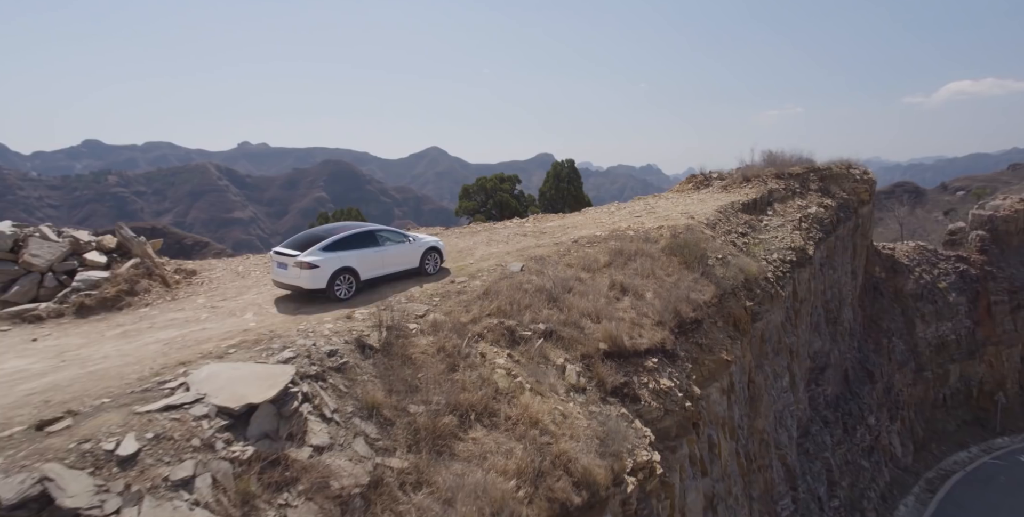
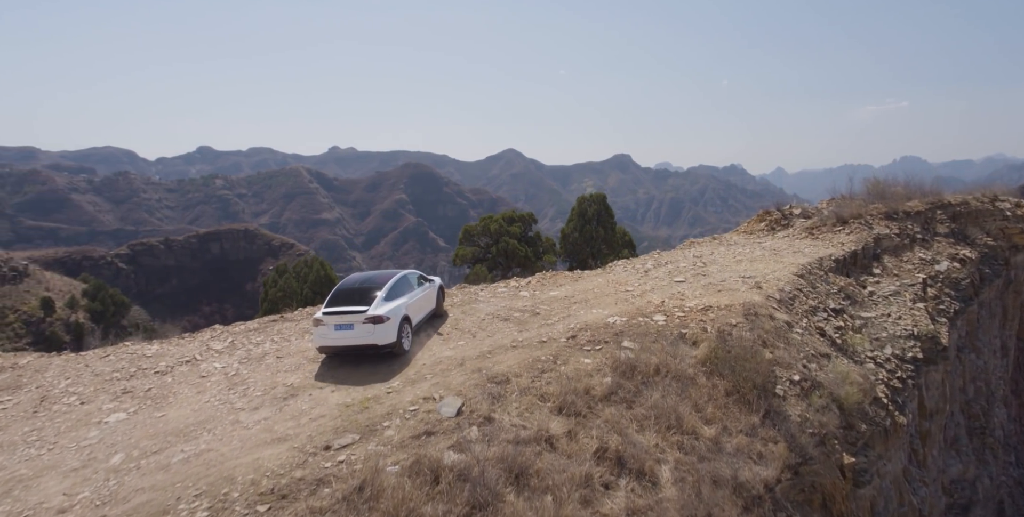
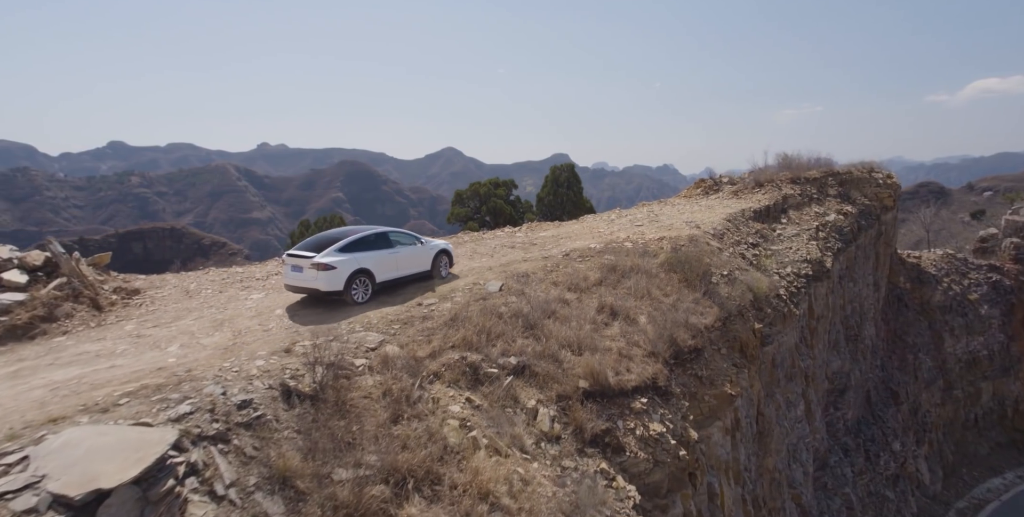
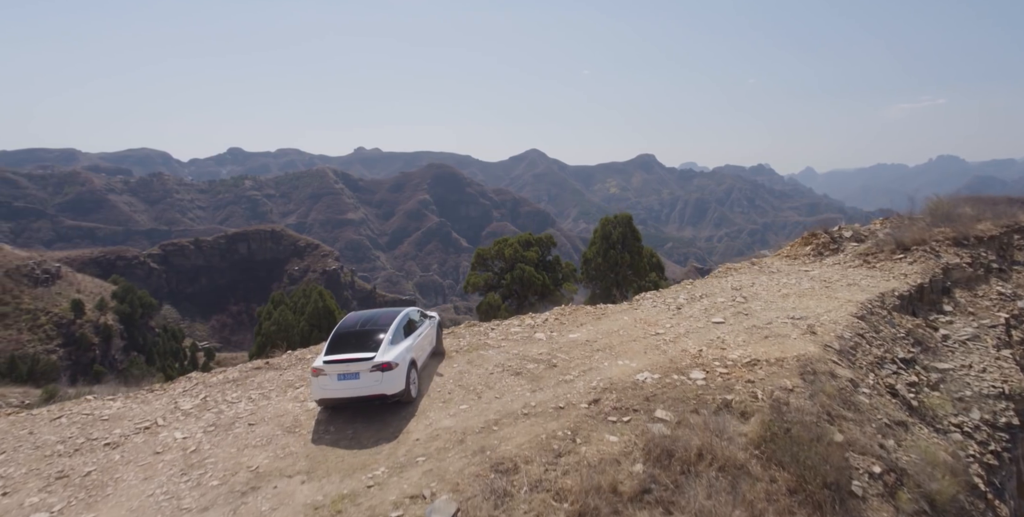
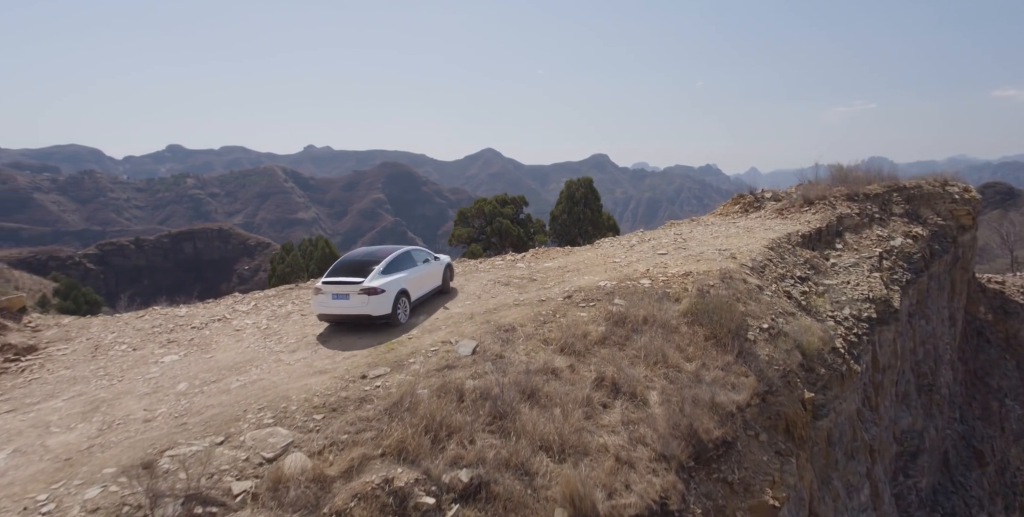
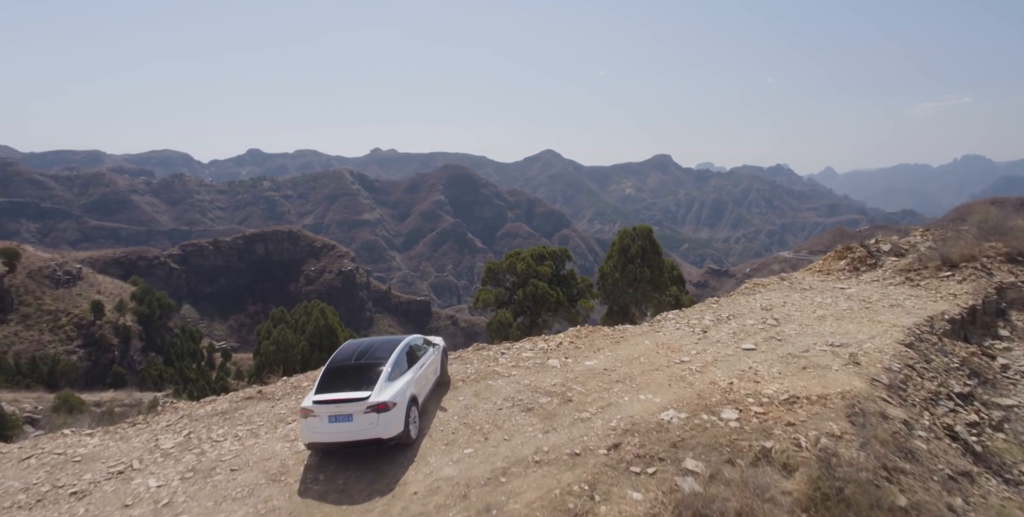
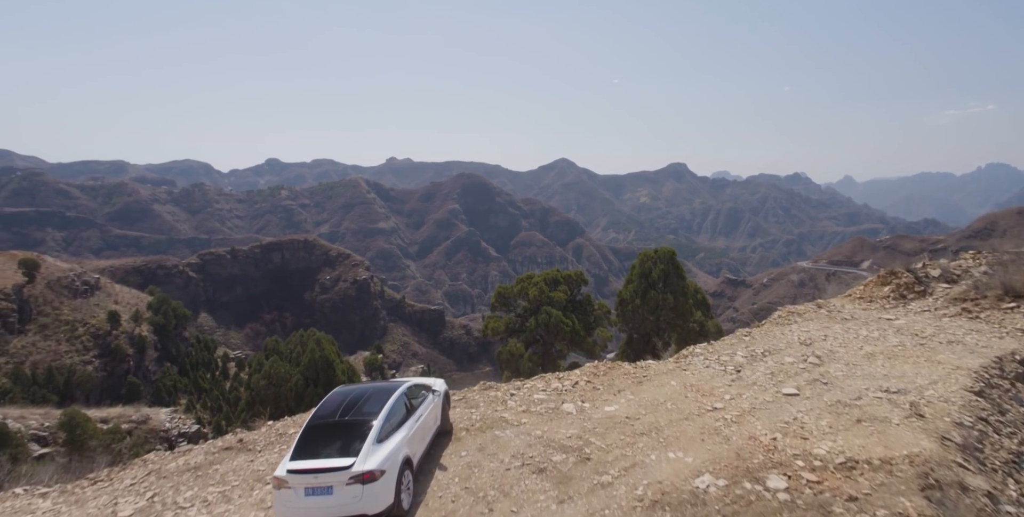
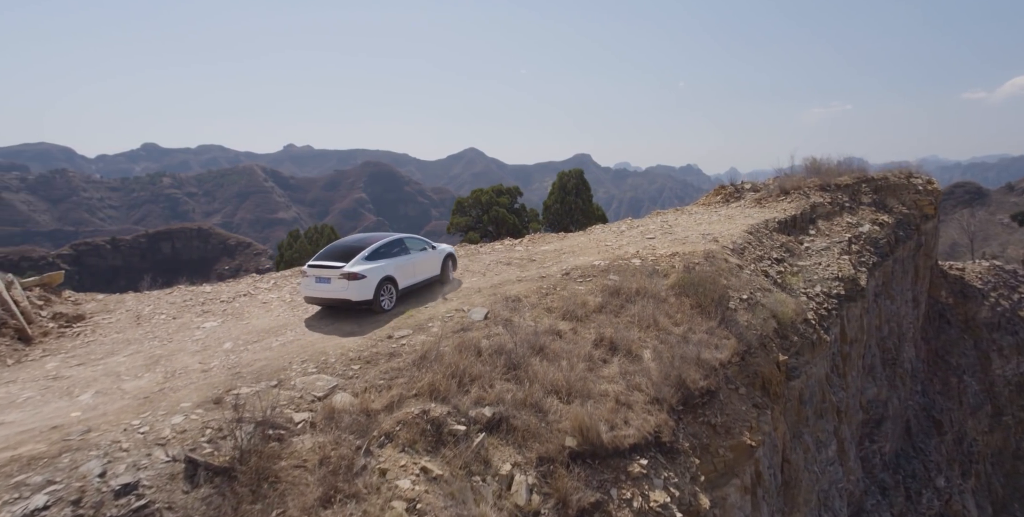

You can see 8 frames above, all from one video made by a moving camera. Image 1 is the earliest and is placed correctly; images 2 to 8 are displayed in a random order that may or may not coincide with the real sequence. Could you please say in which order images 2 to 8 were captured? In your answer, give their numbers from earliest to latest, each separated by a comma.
3, 8, 5, 2, 4, 6, 7
